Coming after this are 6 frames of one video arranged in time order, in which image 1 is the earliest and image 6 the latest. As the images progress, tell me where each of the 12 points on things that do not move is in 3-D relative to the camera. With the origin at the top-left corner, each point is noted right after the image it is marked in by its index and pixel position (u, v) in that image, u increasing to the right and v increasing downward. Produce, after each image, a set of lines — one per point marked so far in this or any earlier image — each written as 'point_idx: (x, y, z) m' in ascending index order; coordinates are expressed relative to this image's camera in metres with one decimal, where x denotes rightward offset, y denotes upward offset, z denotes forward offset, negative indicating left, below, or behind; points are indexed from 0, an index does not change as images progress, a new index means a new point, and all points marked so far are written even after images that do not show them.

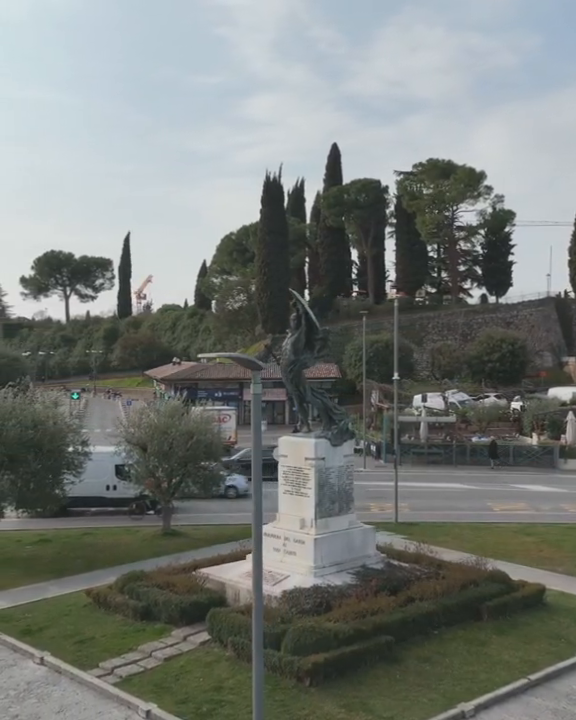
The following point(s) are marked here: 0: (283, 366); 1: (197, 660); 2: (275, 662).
0: (-0.1, -0.1, +11.3) m
1: (-1.2, -3.8, +9.2) m
2: (-0.1, -3.5, +8.3) m
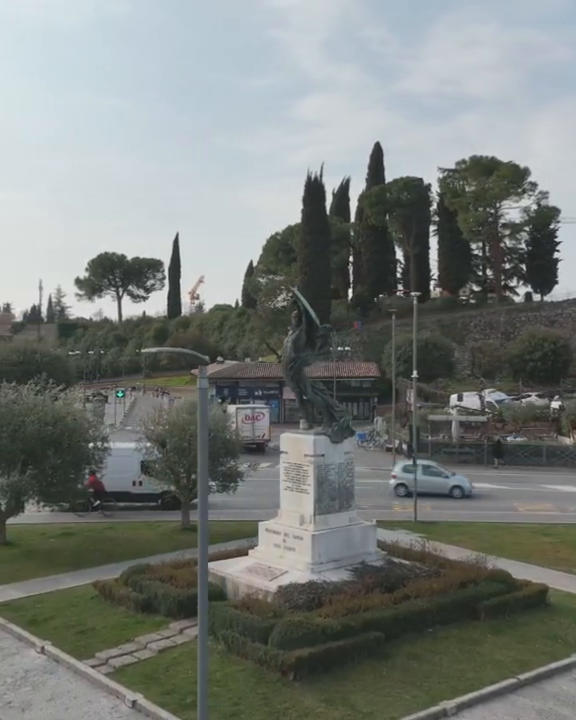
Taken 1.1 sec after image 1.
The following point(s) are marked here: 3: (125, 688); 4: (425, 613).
0: (-0.1, 0.0, +11.4) m
1: (-1.3, -3.8, +9.3) m
2: (-0.3, -3.5, +8.4) m
3: (-1.9, -3.8, +8.5) m
4: (+1.8, -3.4, +9.7) m
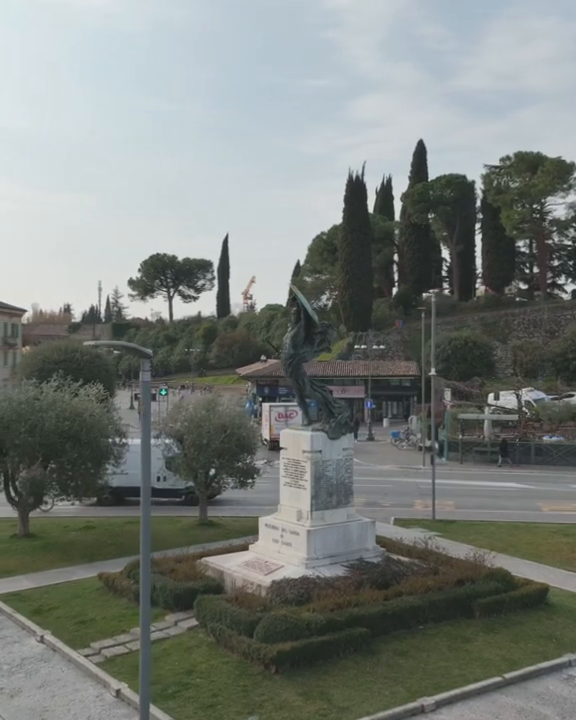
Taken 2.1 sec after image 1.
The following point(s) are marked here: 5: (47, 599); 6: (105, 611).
0: (-0.1, 0.0, +11.4) m
1: (-1.4, -3.7, +9.5) m
2: (-0.5, -3.4, +8.5) m
3: (-2.1, -3.8, +8.6) m
4: (+1.7, -3.3, +9.7) m
5: (-4.3, -4.3, +12.9) m
6: (-3.0, -4.0, +11.6) m
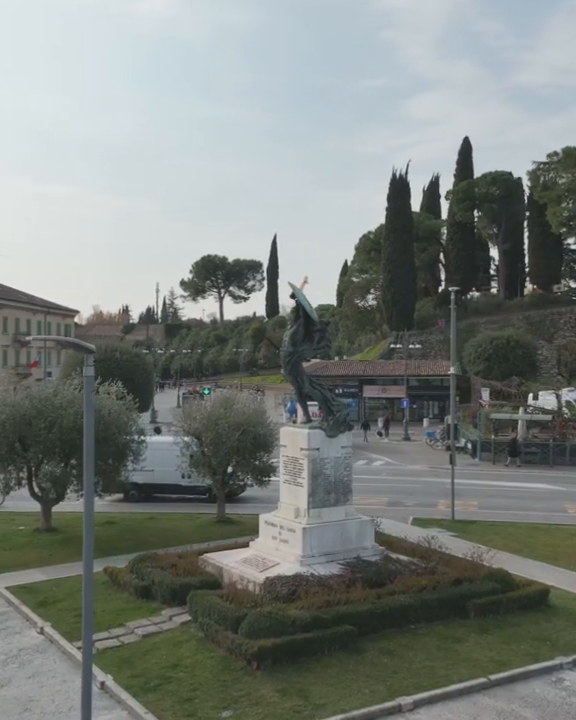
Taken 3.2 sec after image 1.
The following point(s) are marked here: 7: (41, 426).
0: (-0.1, +0.1, +11.4) m
1: (-1.6, -3.7, +9.5) m
2: (-0.7, -3.4, +8.5) m
3: (-2.3, -3.7, +8.7) m
4: (+1.6, -3.3, +9.6) m
5: (-4.3, -4.2, +13.1) m
6: (-3.0, -4.0, +11.7) m
7: (-6.5, -1.8, +19.1) m
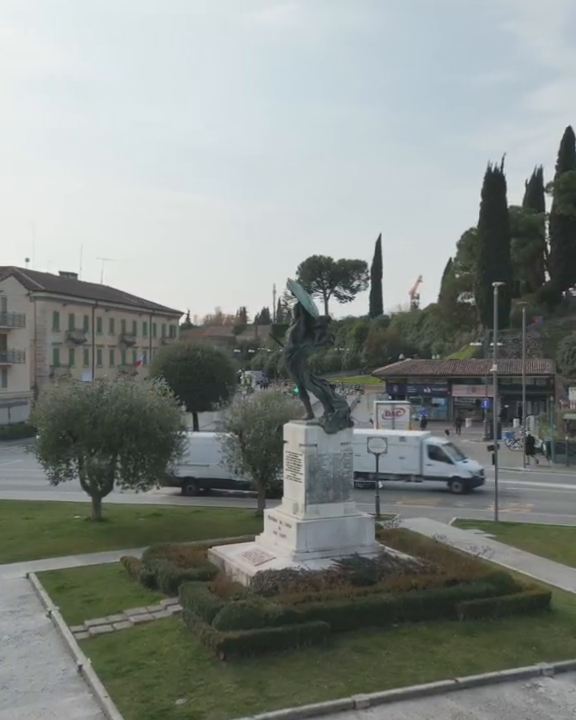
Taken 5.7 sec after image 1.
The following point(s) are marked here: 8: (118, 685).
0: (-0.1, +0.1, +11.5) m
1: (-1.8, -3.6, +9.8) m
2: (-1.0, -3.3, +8.7) m
3: (-2.6, -3.7, +9.1) m
4: (+1.4, -3.3, +9.5) m
5: (-4.1, -4.1, +13.7) m
6: (-2.9, -3.9, +12.2) m
7: (-5.6, -1.7, +19.9) m
8: (-1.8, -3.5, +7.9) m
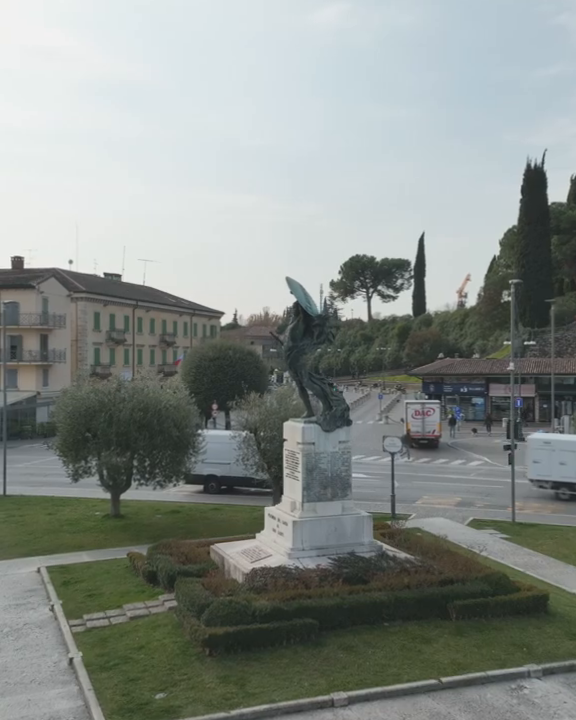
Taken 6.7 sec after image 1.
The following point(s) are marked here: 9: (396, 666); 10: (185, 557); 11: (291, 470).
0: (-0.2, +0.1, +11.6) m
1: (-1.9, -3.6, +10.0) m
2: (-1.2, -3.3, +8.8) m
3: (-2.7, -3.7, +9.3) m
4: (+1.2, -3.2, +9.5) m
5: (-4.0, -4.1, +13.9) m
6: (-2.9, -3.9, +12.4) m
7: (-5.3, -1.6, +20.2) m
8: (-2.0, -3.5, +8.0) m
9: (+1.3, -3.5, +8.3) m
10: (-1.7, -3.3, +12.2) m
11: (0.0, -1.8, +11.7) m
